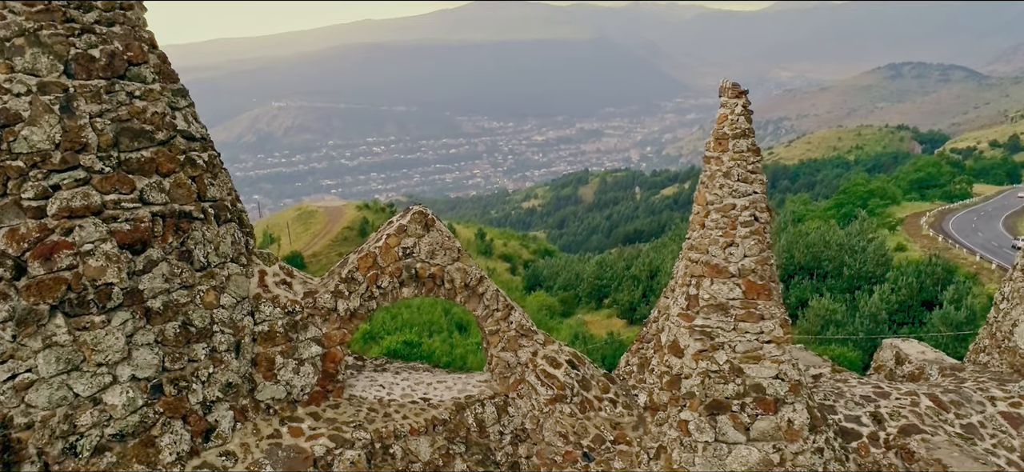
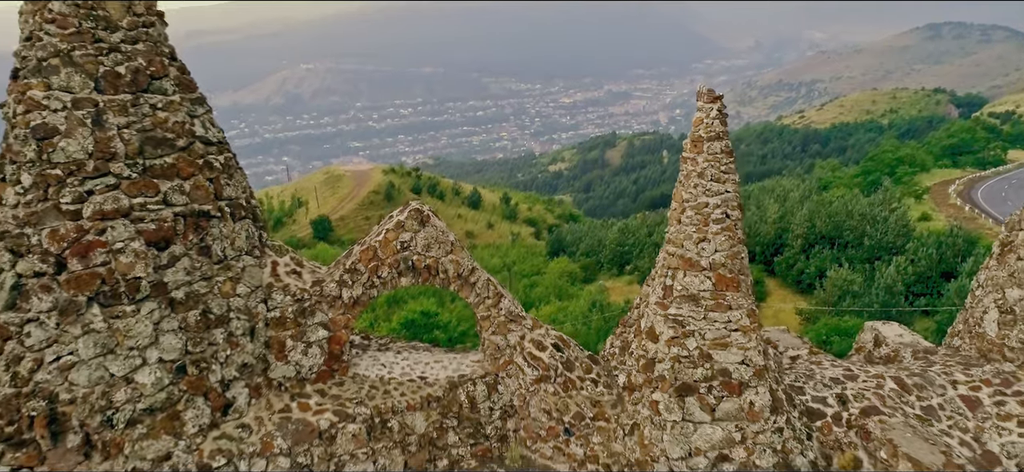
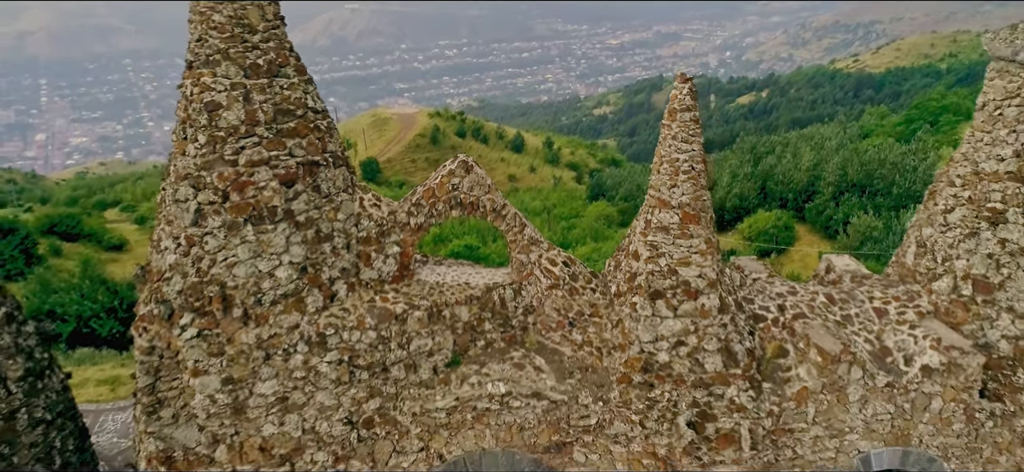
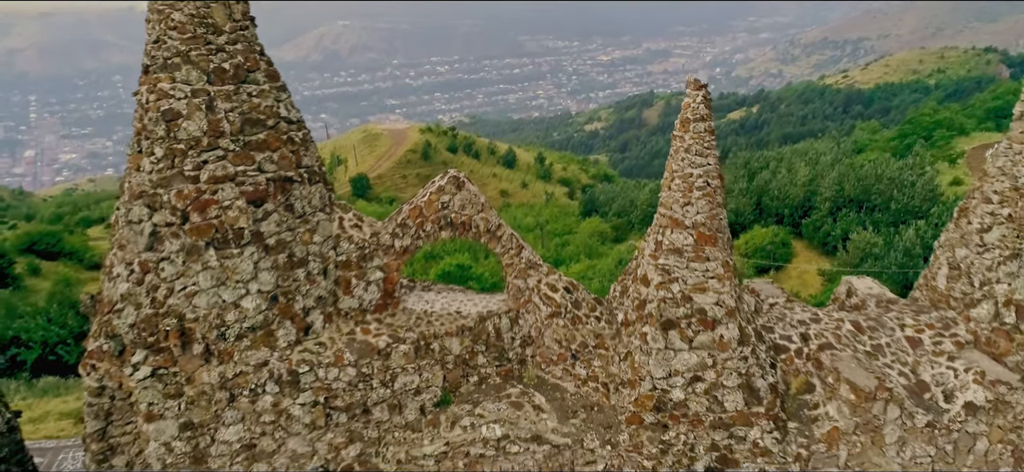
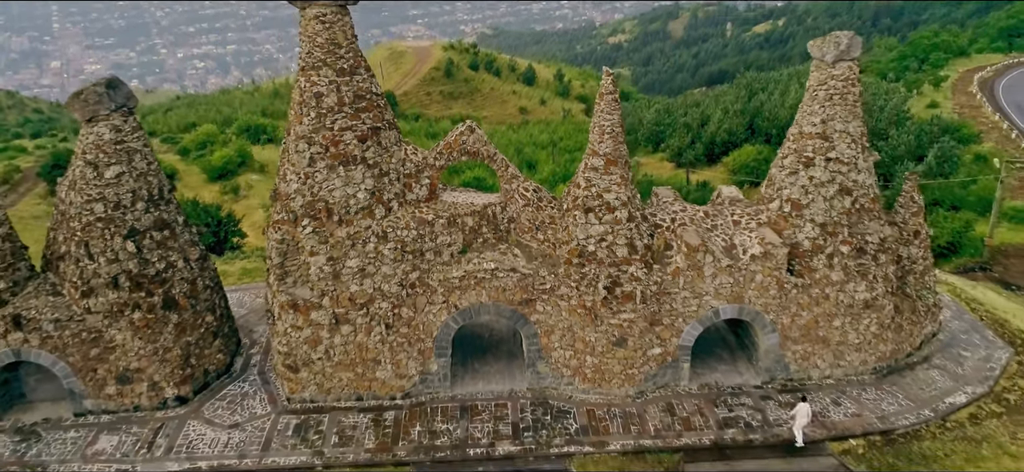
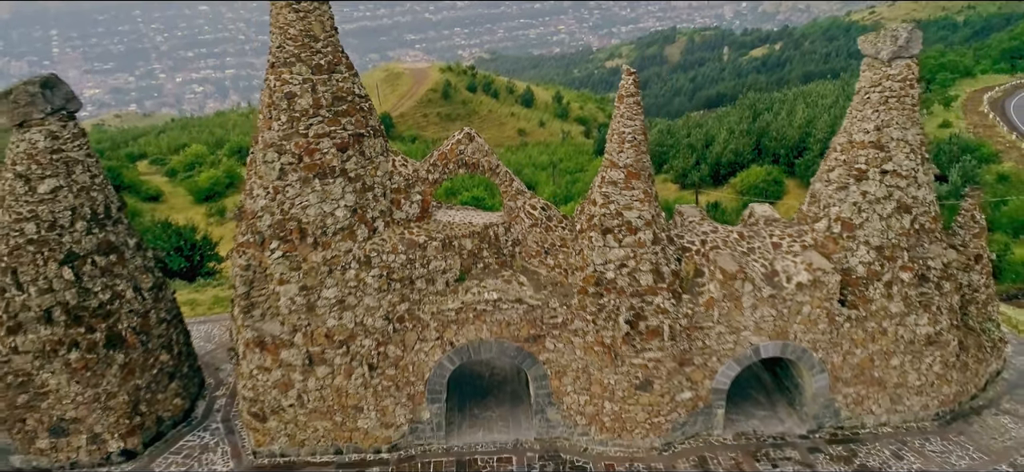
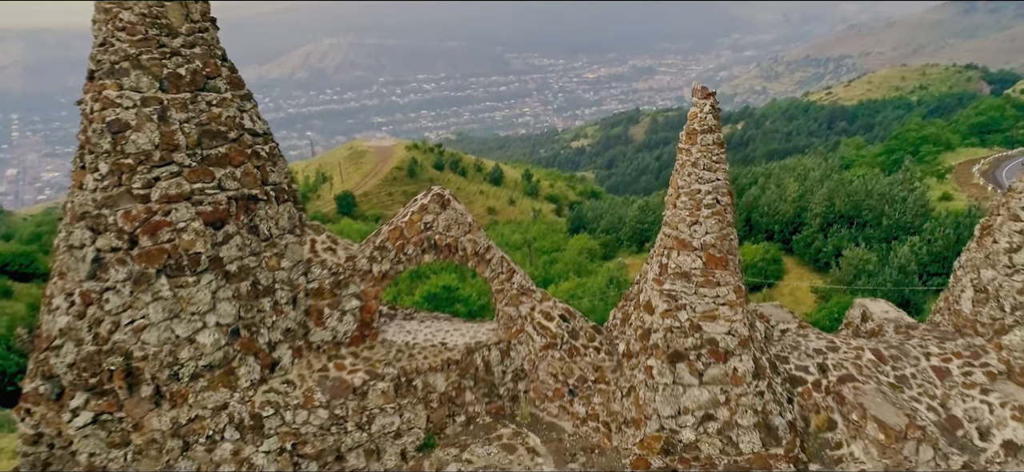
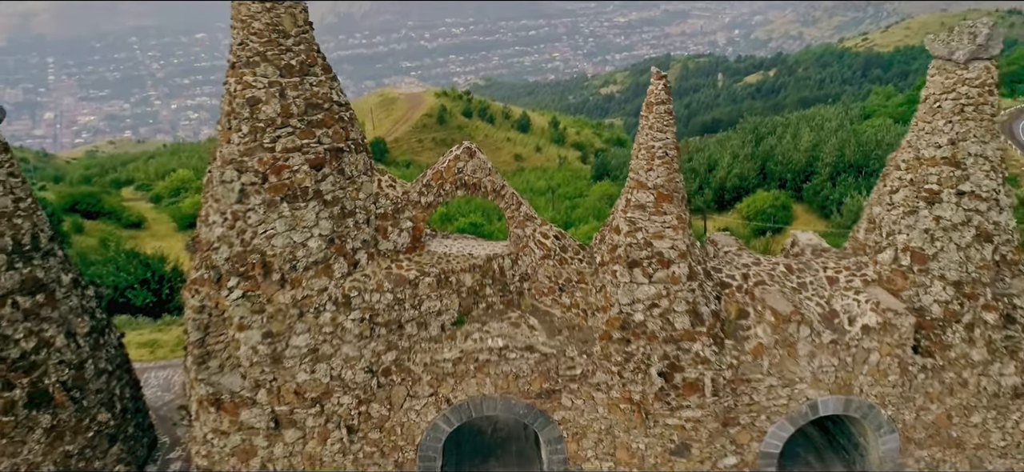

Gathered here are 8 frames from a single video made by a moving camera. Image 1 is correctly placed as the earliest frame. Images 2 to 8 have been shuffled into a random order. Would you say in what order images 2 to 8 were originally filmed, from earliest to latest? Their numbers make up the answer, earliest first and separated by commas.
2, 7, 4, 3, 8, 6, 5
